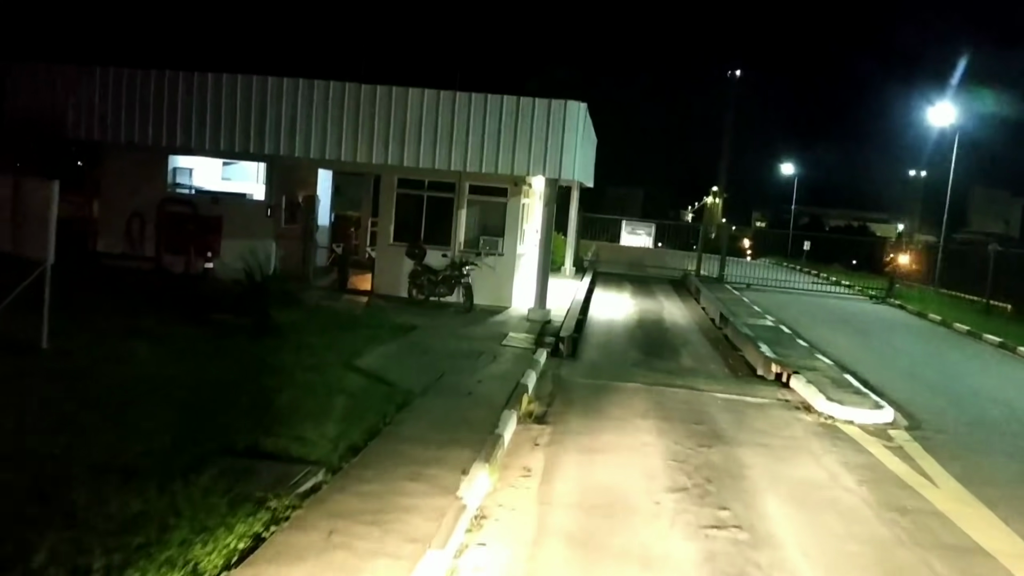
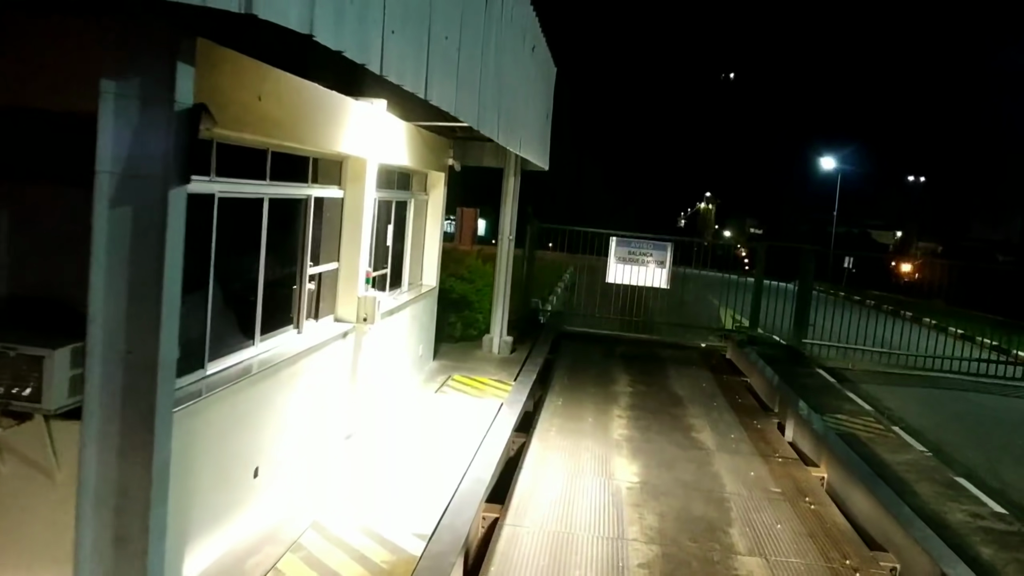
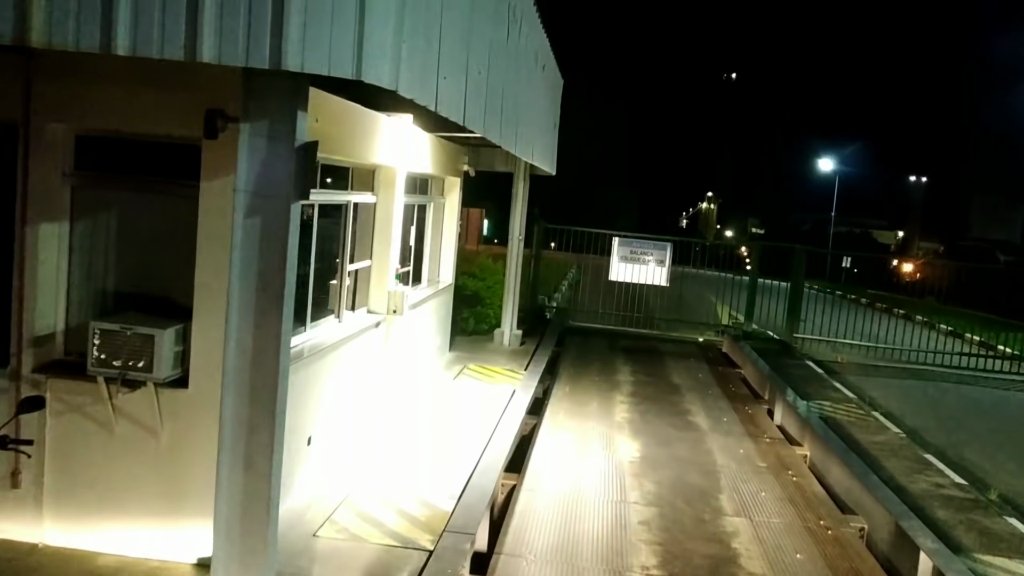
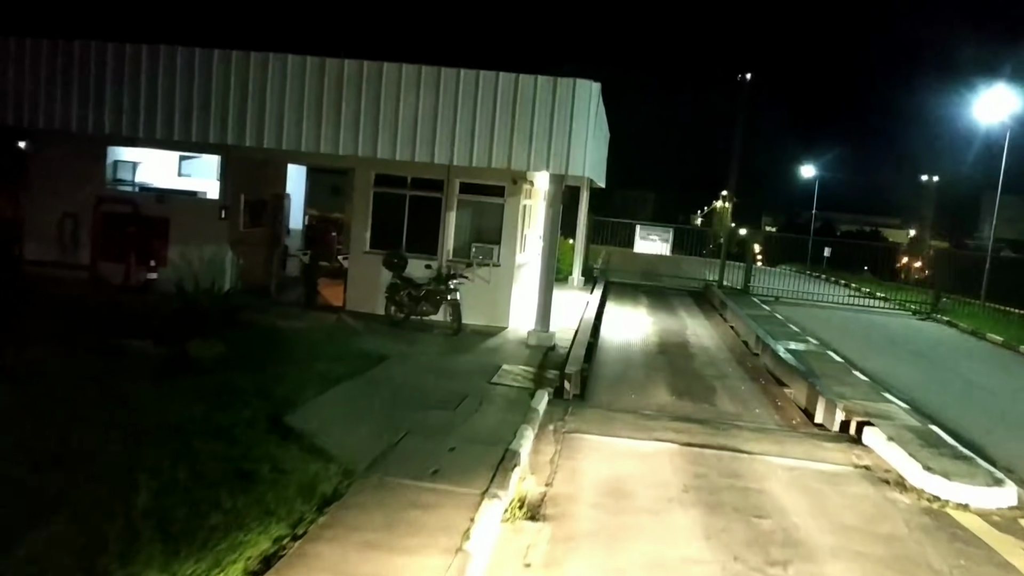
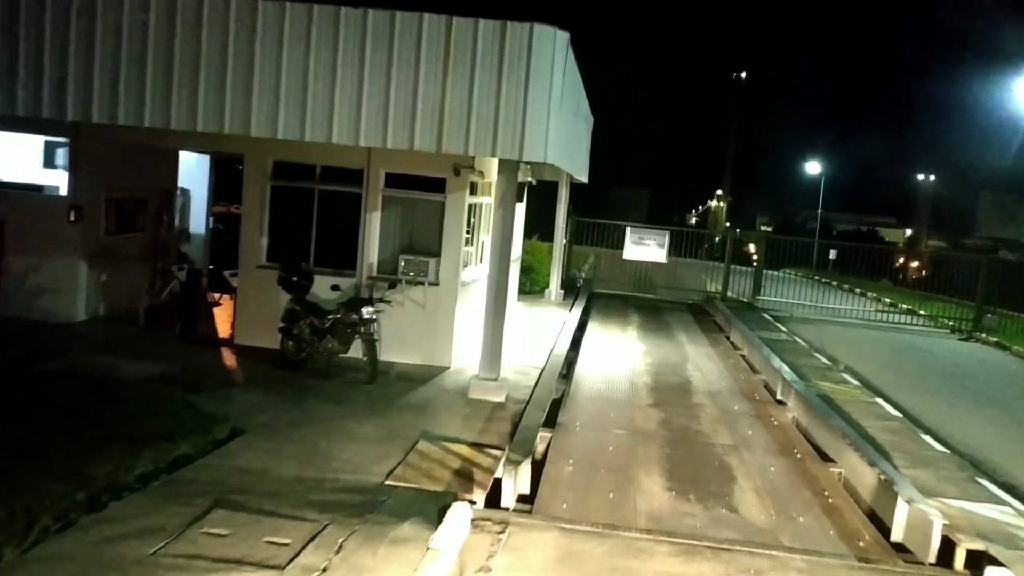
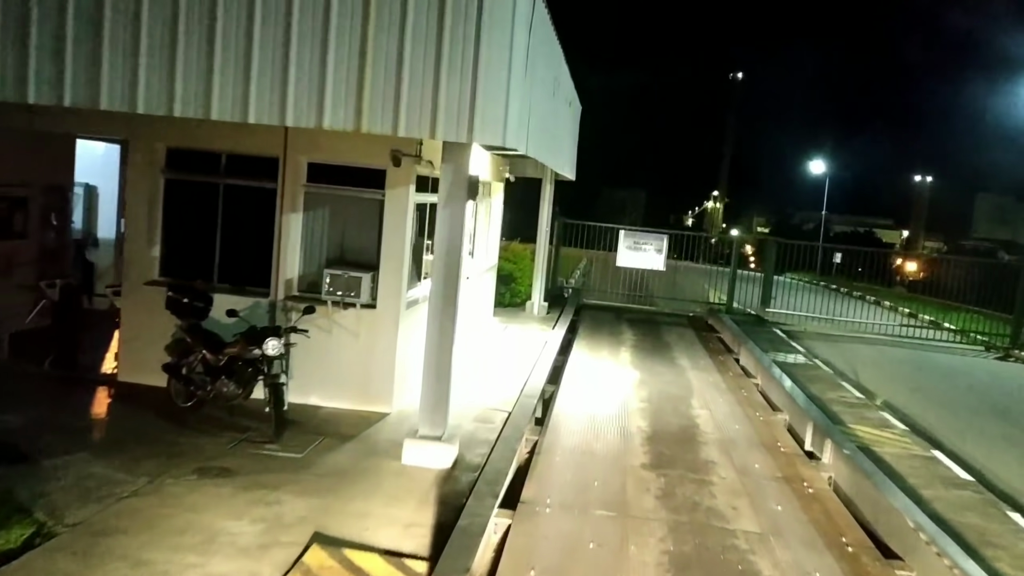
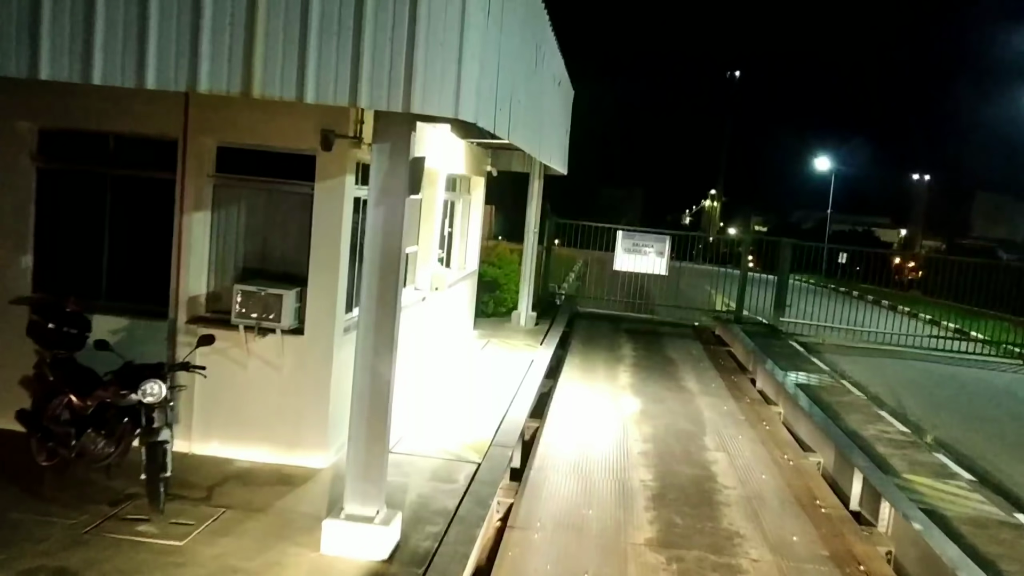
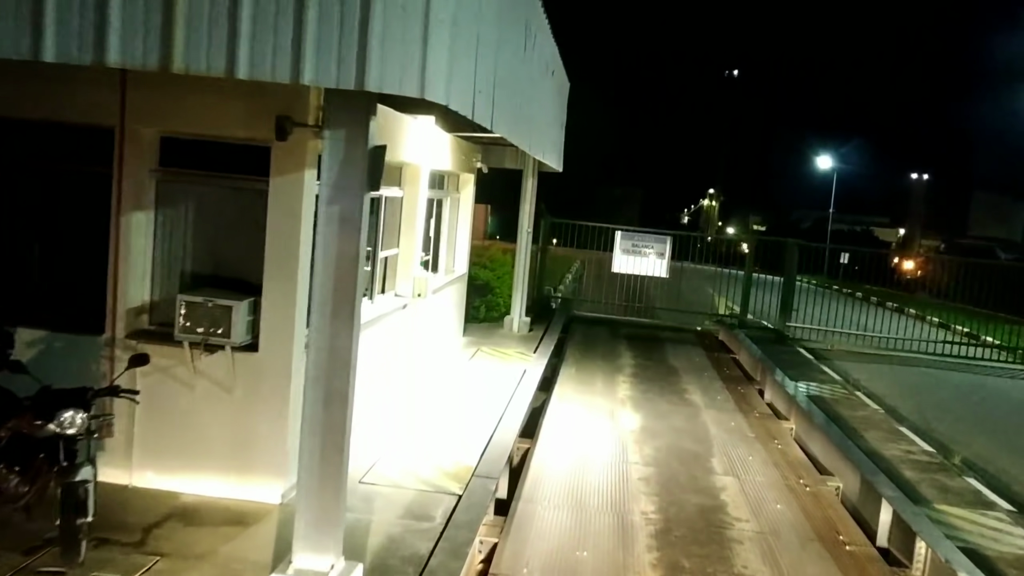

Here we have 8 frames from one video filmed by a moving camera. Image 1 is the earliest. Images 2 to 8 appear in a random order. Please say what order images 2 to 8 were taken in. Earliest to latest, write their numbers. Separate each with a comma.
4, 5, 6, 7, 8, 3, 2
